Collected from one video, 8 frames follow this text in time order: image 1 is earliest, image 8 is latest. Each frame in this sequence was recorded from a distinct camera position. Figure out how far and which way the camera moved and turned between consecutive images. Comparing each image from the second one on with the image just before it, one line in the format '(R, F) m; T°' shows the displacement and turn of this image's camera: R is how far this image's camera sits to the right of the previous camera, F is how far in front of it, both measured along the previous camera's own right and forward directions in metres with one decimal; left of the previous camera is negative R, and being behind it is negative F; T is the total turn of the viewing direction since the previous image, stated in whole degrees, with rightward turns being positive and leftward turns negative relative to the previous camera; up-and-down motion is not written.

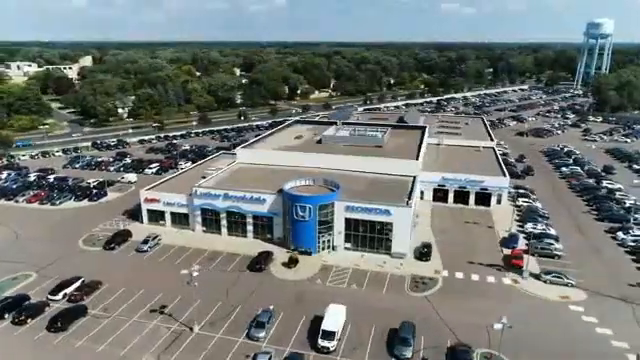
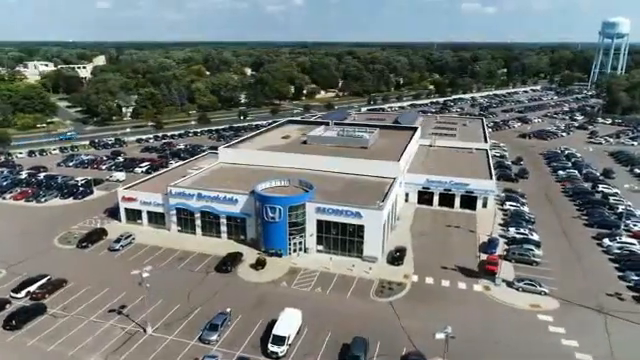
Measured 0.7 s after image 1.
(+4.2, +0.8) m; -2°
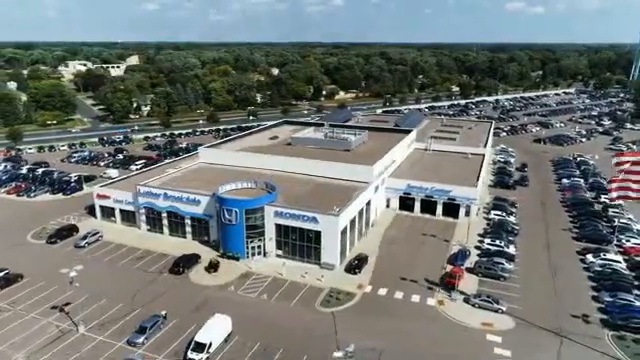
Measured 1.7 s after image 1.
(+6.9, +1.4) m; -5°
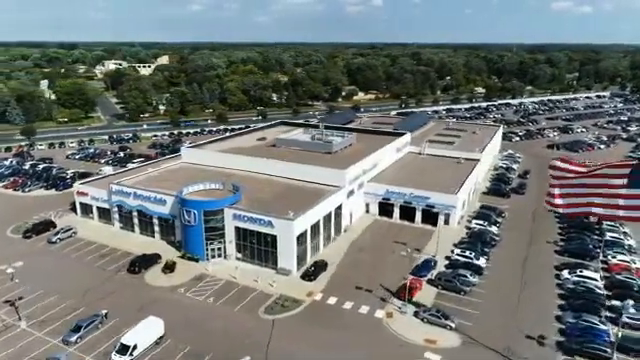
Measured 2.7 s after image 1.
(+6.5, +1.2) m; -4°
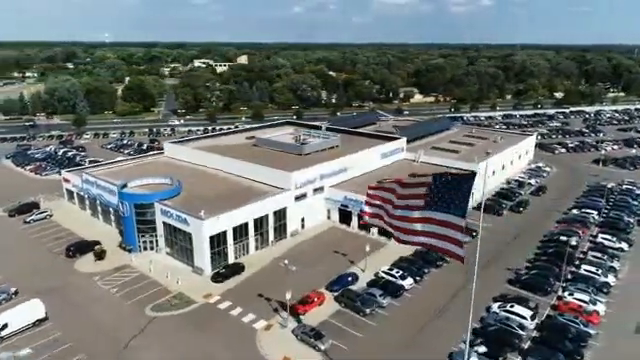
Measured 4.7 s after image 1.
(+14.3, +3.0) m; -12°
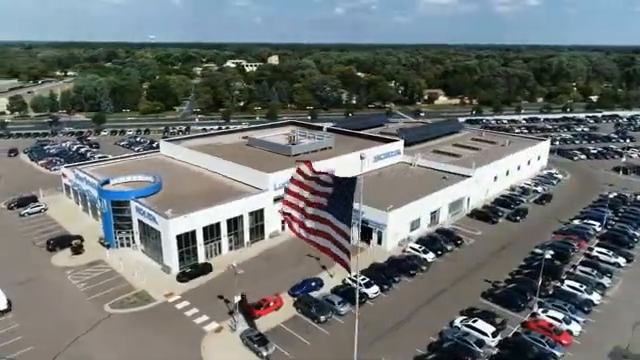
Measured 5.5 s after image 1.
(+5.6, +1.1) m; -5°
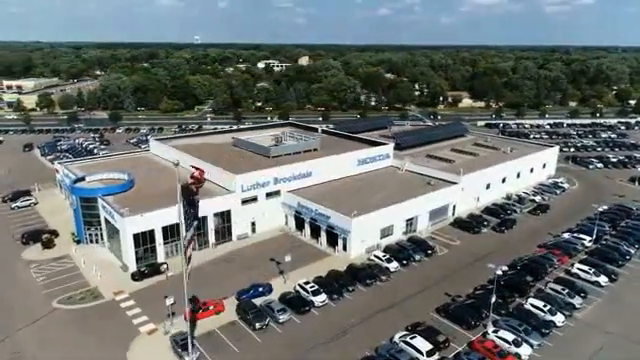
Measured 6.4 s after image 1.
(+6.8, +1.3) m; -5°
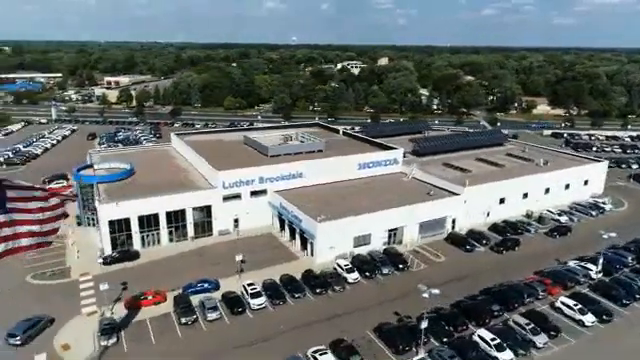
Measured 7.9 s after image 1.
(+10.5, +2.1) m; -11°
